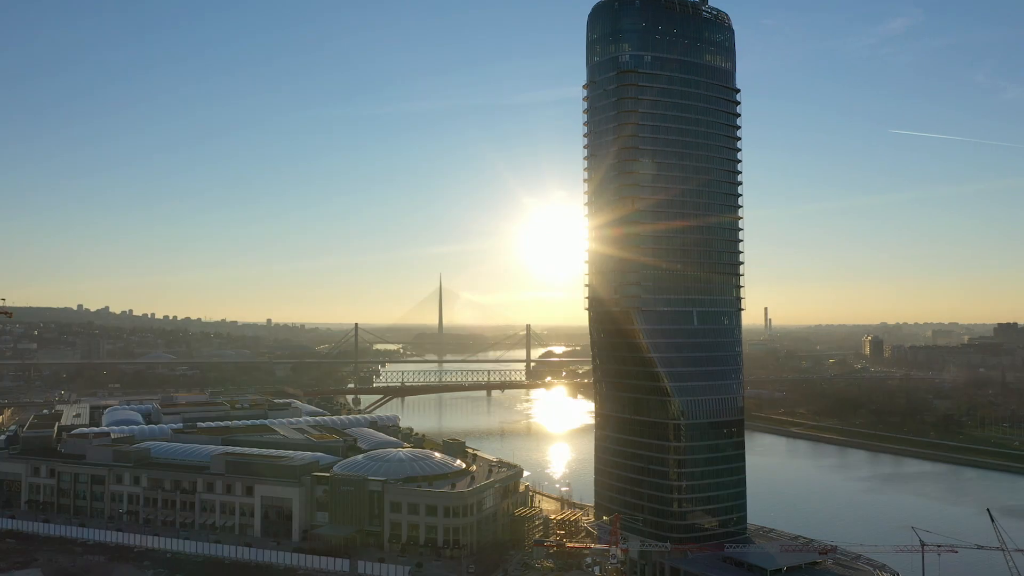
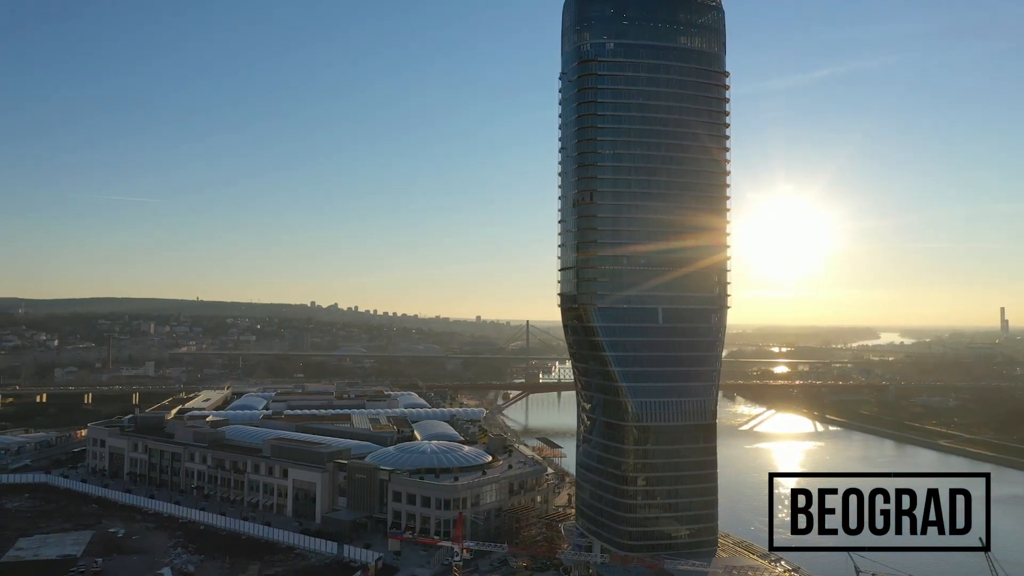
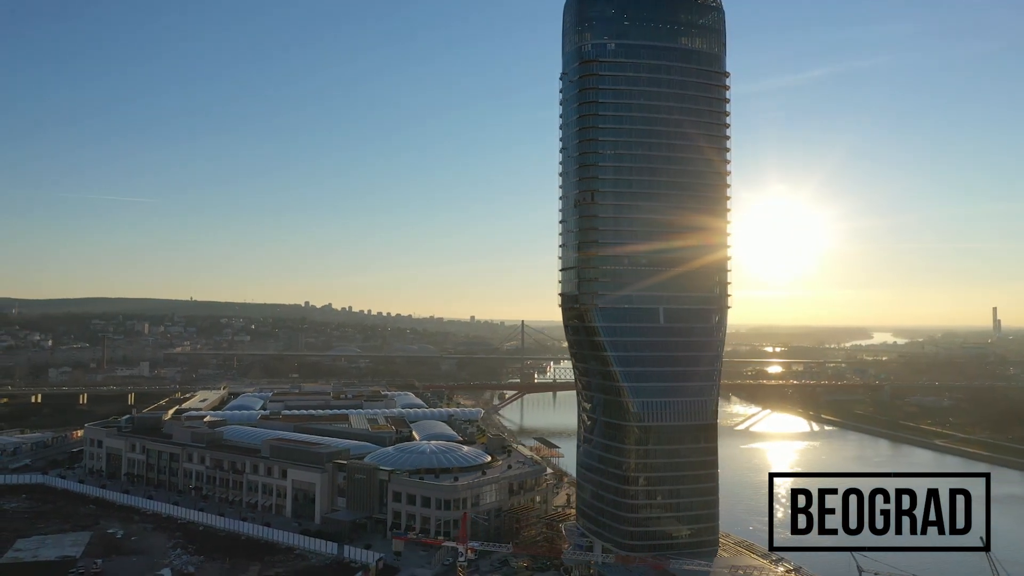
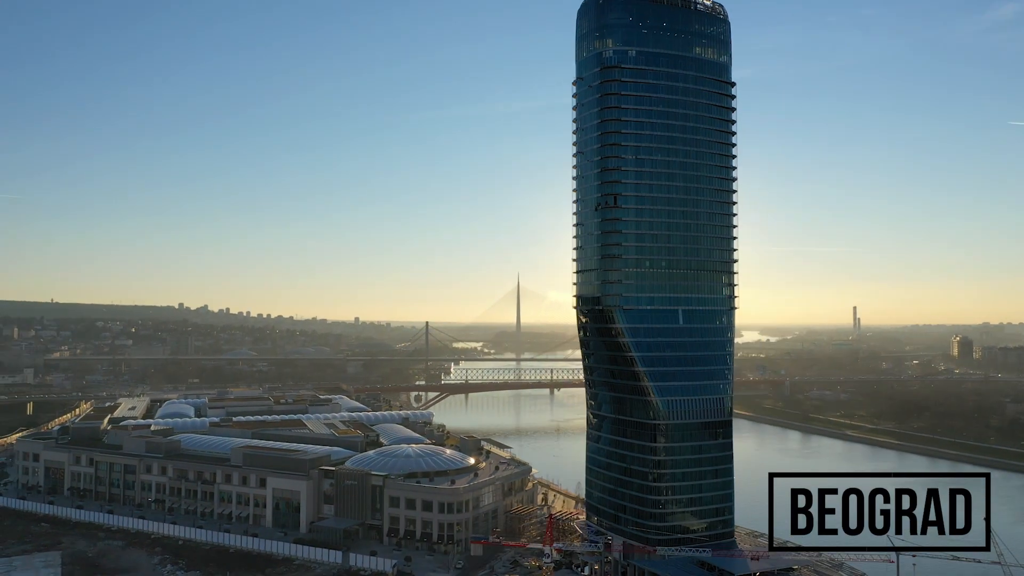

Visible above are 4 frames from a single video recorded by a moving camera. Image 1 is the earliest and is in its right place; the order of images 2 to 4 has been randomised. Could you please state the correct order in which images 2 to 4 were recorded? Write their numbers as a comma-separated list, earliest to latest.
4, 3, 2
